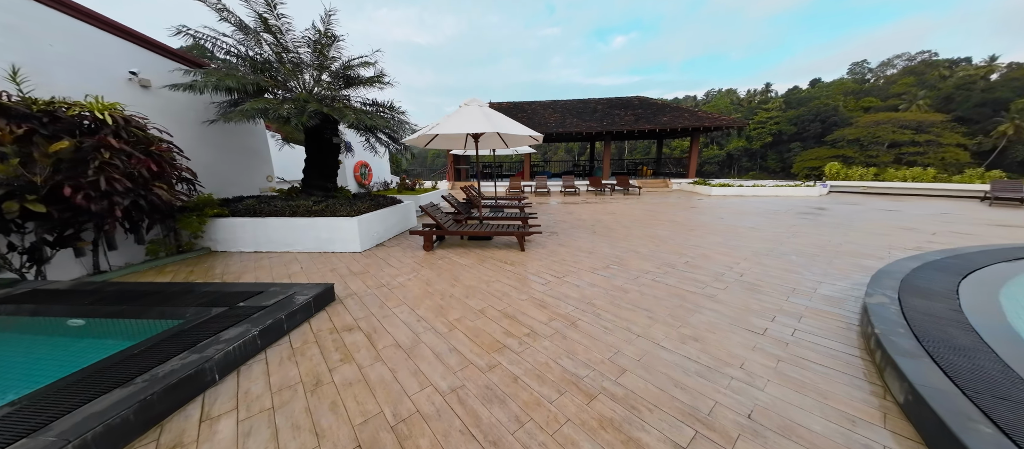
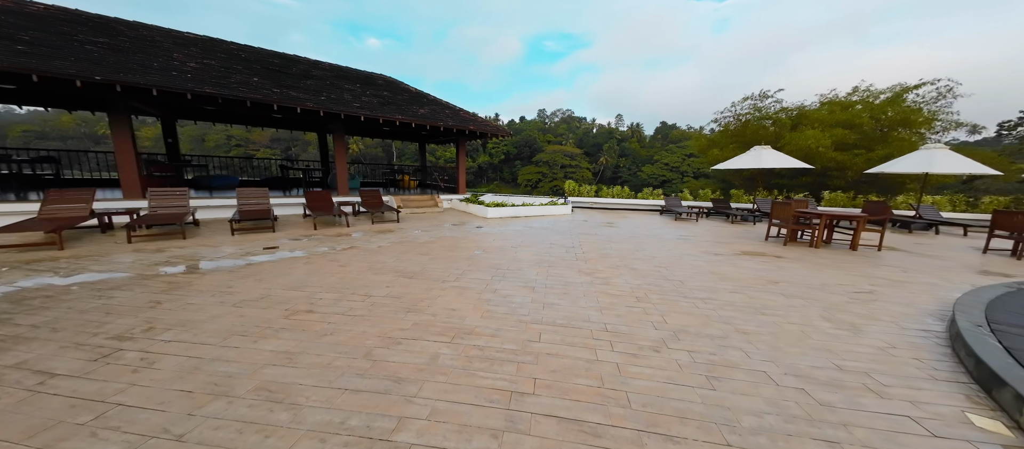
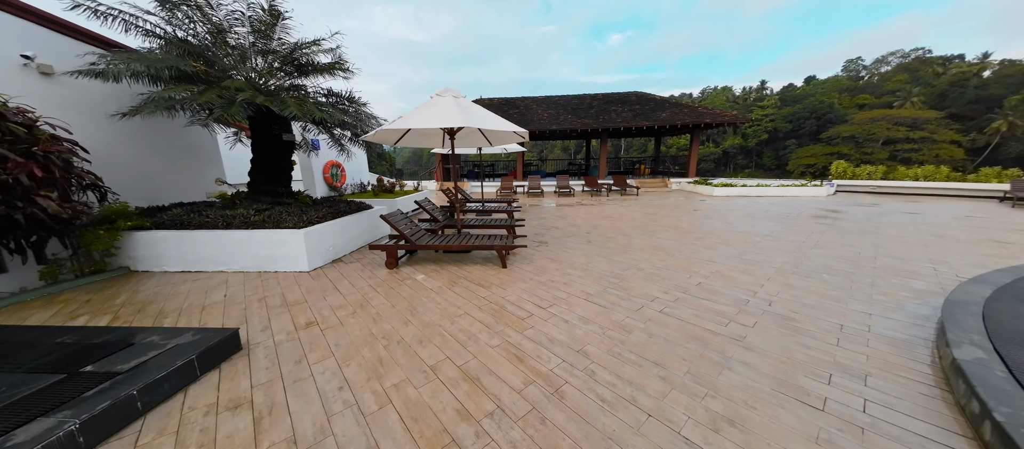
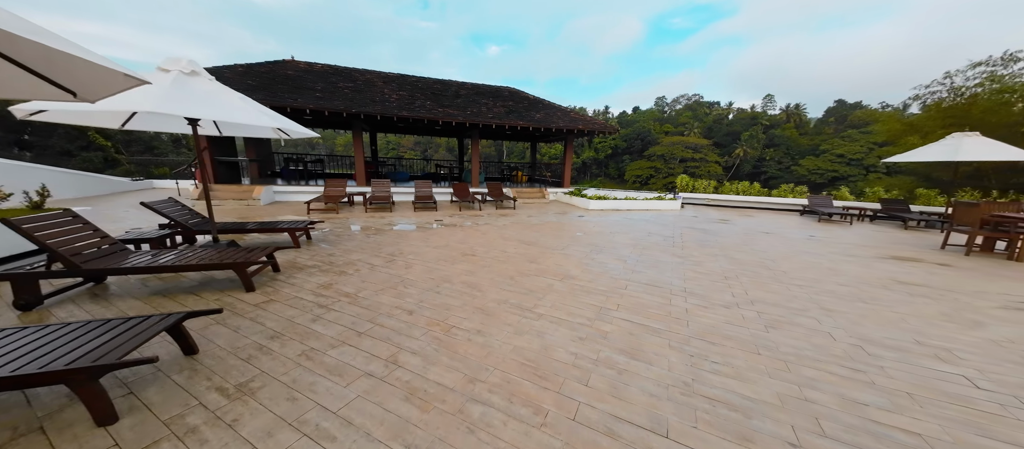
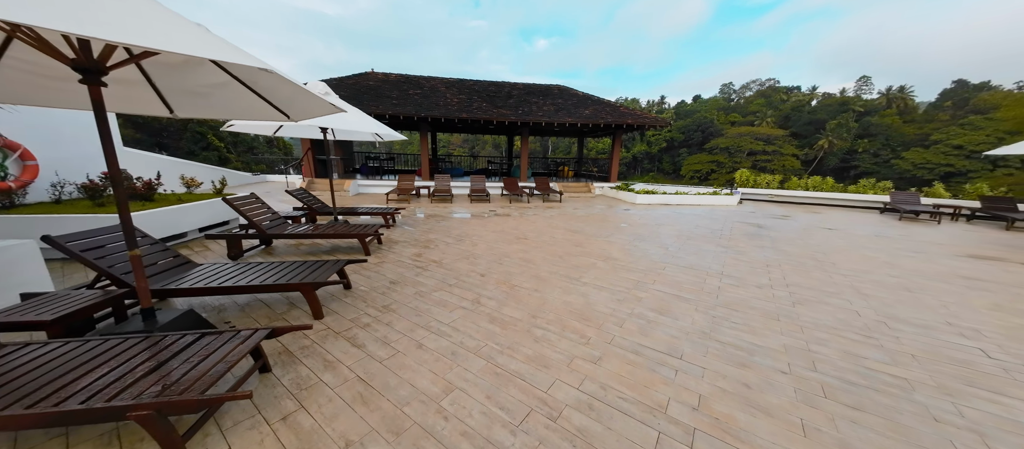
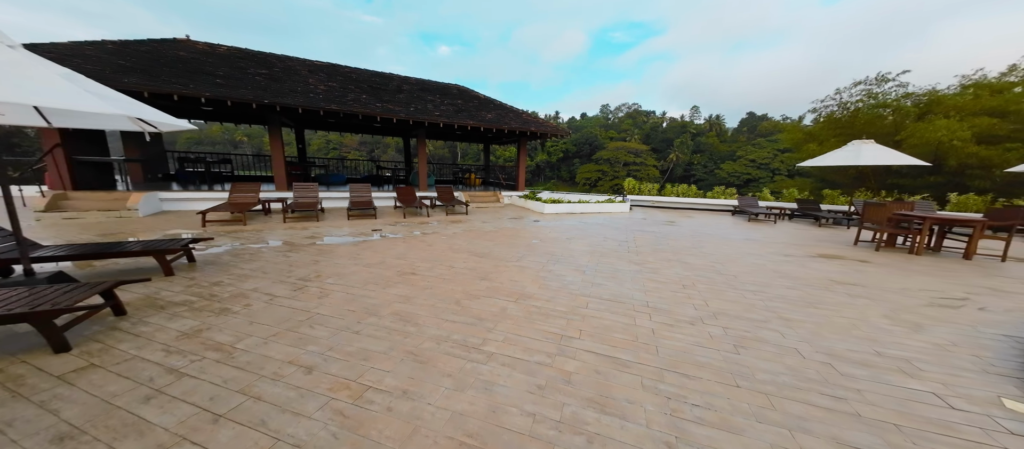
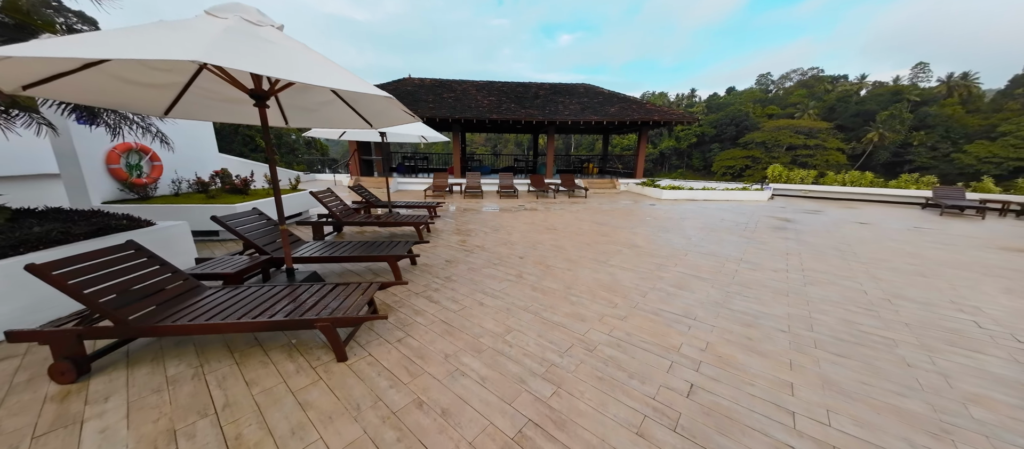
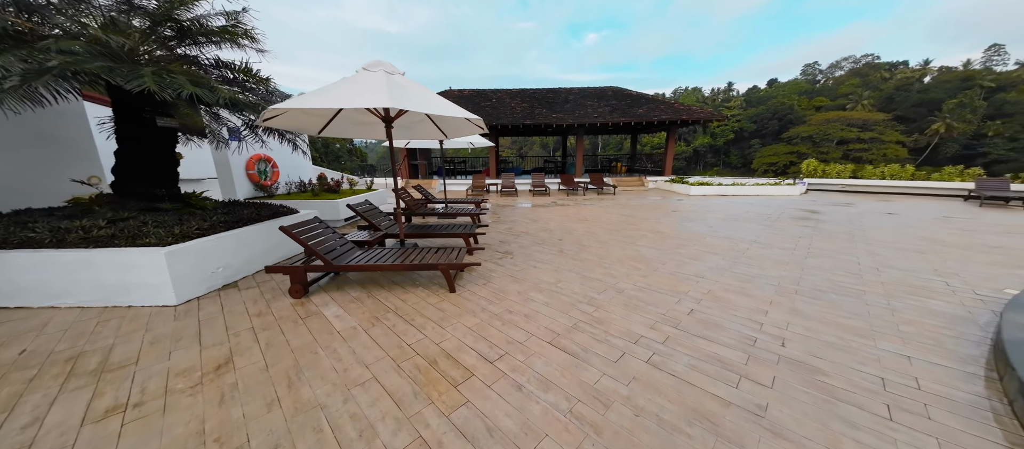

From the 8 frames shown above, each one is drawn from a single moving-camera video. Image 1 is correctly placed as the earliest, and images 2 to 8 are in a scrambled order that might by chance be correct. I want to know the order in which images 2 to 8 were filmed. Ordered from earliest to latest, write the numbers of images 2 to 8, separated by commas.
3, 8, 7, 5, 4, 6, 2
